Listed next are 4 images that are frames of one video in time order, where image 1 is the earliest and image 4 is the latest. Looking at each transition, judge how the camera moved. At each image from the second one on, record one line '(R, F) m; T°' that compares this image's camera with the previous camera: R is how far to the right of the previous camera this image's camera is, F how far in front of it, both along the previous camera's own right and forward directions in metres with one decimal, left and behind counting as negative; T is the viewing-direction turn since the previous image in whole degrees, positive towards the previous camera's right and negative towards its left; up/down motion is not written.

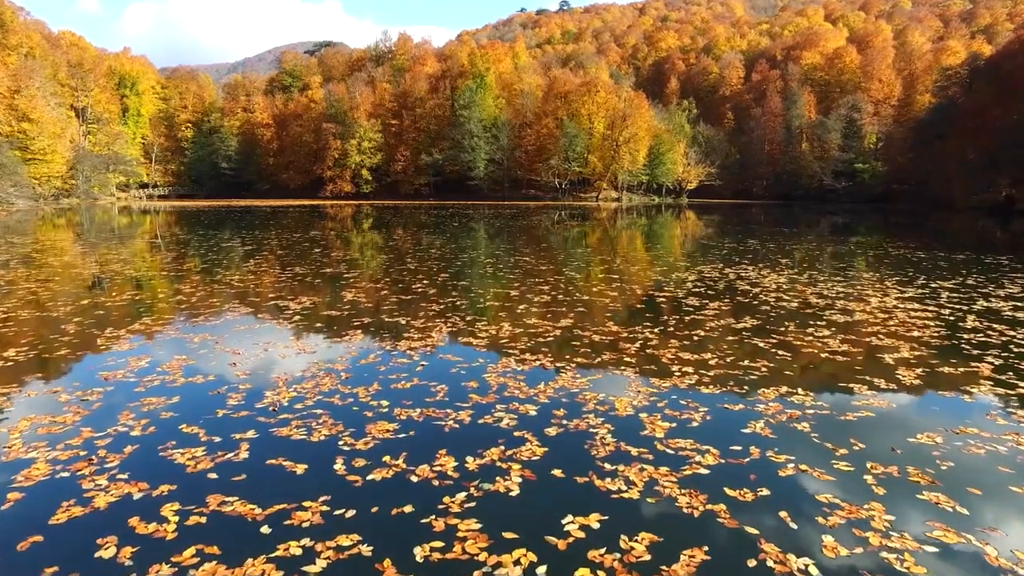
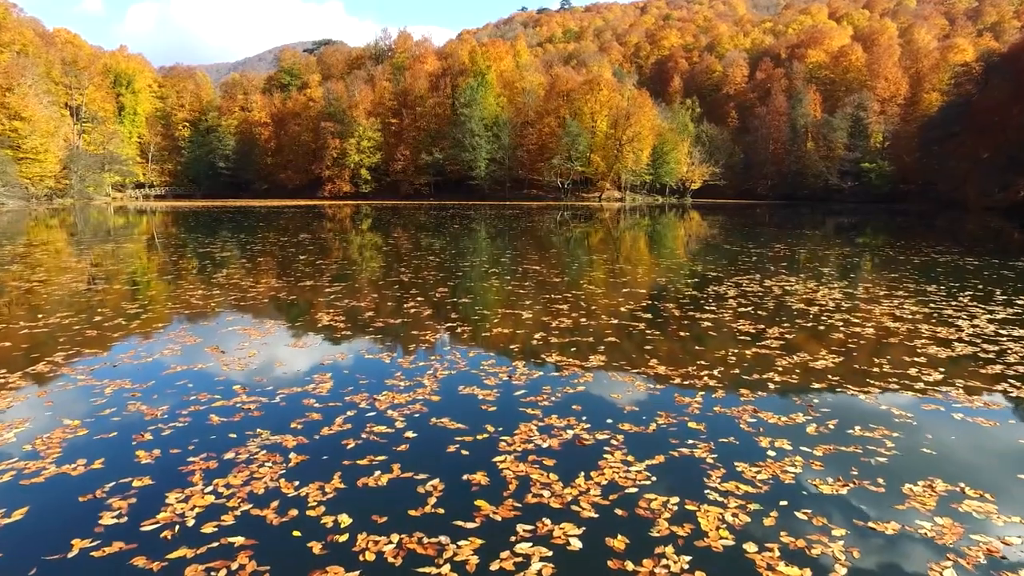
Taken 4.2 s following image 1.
(-0.3, +2.8) m; 0°
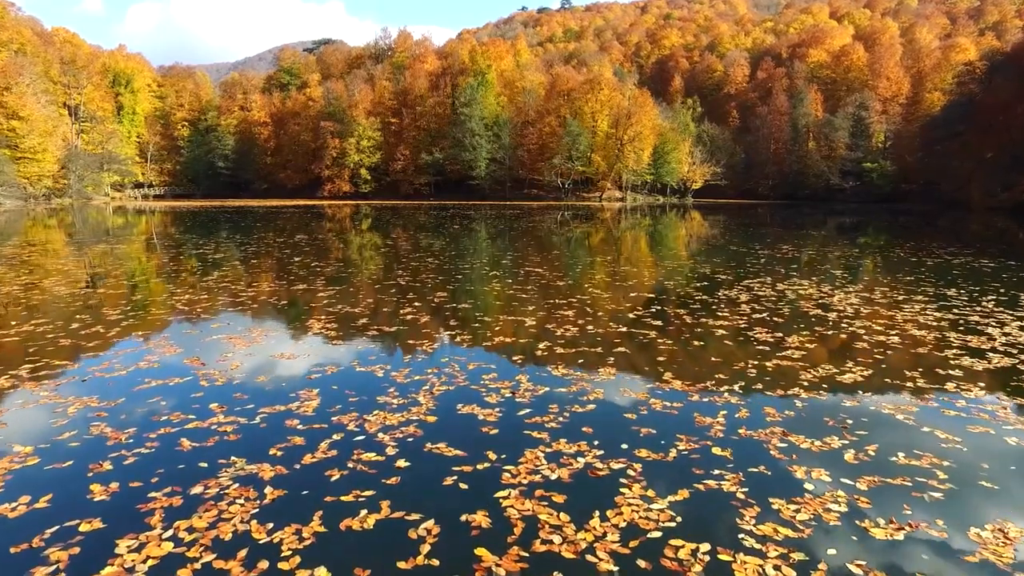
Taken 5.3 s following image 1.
(0.0, +0.8) m; 0°
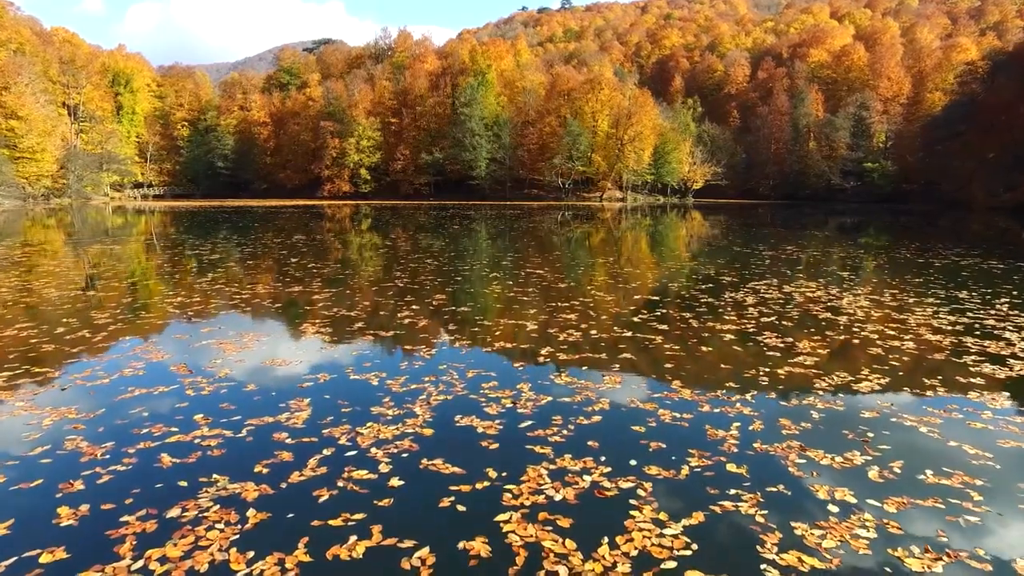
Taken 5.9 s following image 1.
(0.0, +0.4) m; 0°
